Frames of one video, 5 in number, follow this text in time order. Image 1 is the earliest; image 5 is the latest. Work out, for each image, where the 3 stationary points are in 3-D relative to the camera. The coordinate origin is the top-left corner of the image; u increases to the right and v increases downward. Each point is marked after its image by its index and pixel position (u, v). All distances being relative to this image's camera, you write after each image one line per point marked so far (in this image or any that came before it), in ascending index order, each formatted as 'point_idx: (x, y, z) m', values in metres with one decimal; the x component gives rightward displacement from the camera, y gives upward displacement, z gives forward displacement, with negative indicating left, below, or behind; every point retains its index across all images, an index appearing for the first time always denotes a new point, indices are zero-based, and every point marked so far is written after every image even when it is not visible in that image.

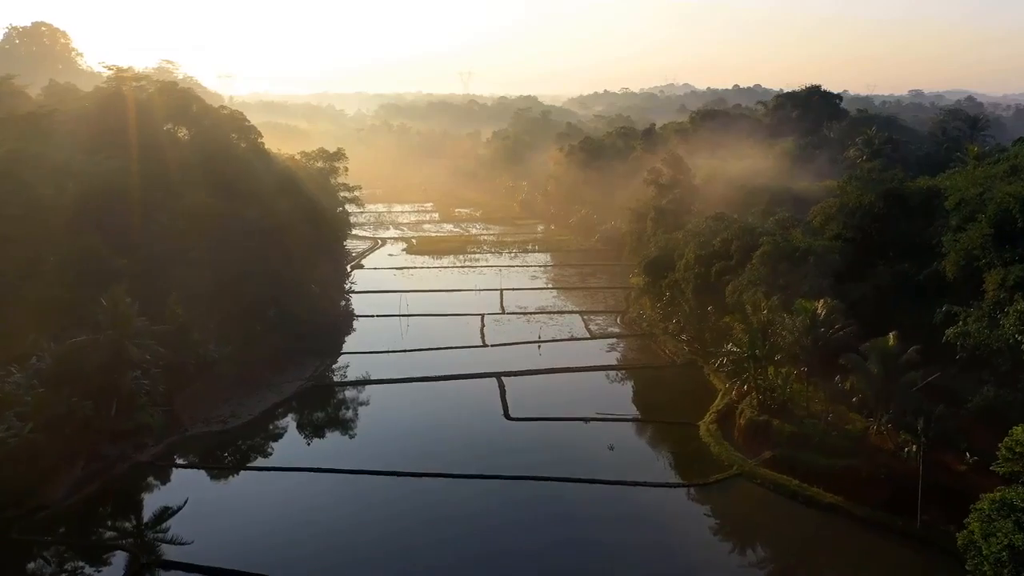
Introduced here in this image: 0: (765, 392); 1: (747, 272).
0: (+6.2, -2.6, +17.1) m
1: (+6.5, +0.5, +19.5) m
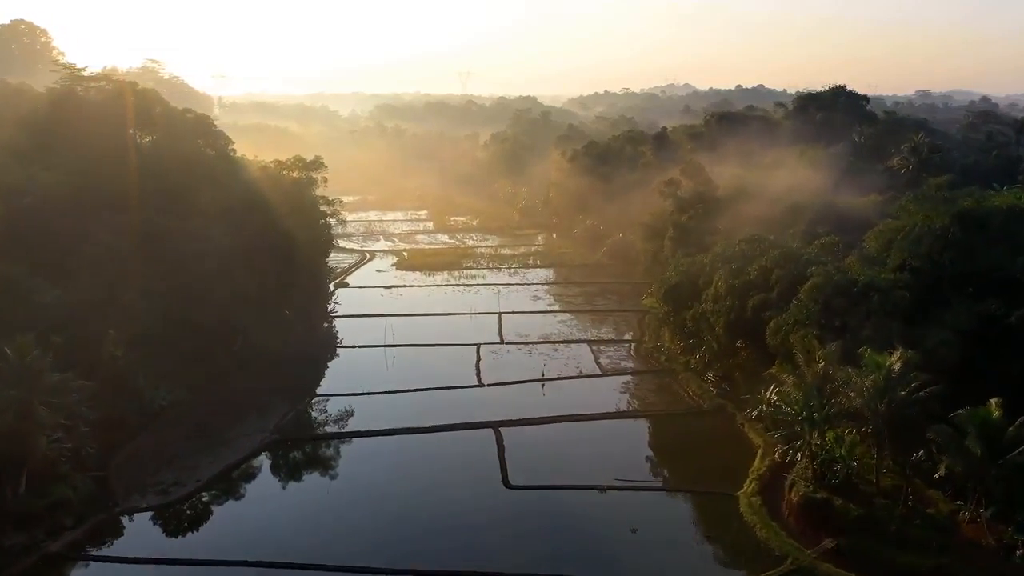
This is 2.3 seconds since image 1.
0: (+6.2, -3.5, +13.9) m
1: (+6.5, -0.5, +16.3) m
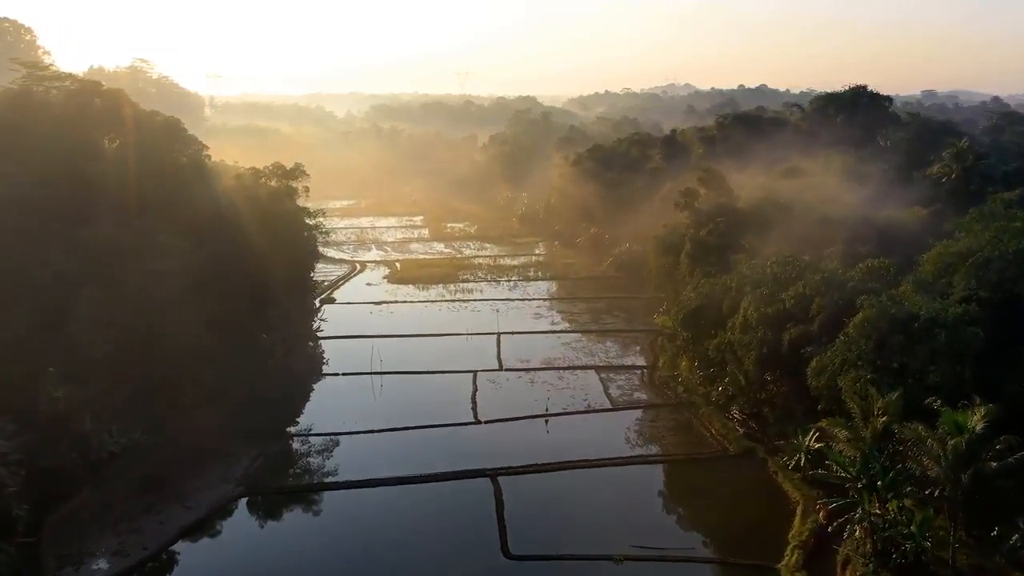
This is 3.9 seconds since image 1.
0: (+6.2, -4.2, +11.6) m
1: (+6.5, -1.1, +14.0) m
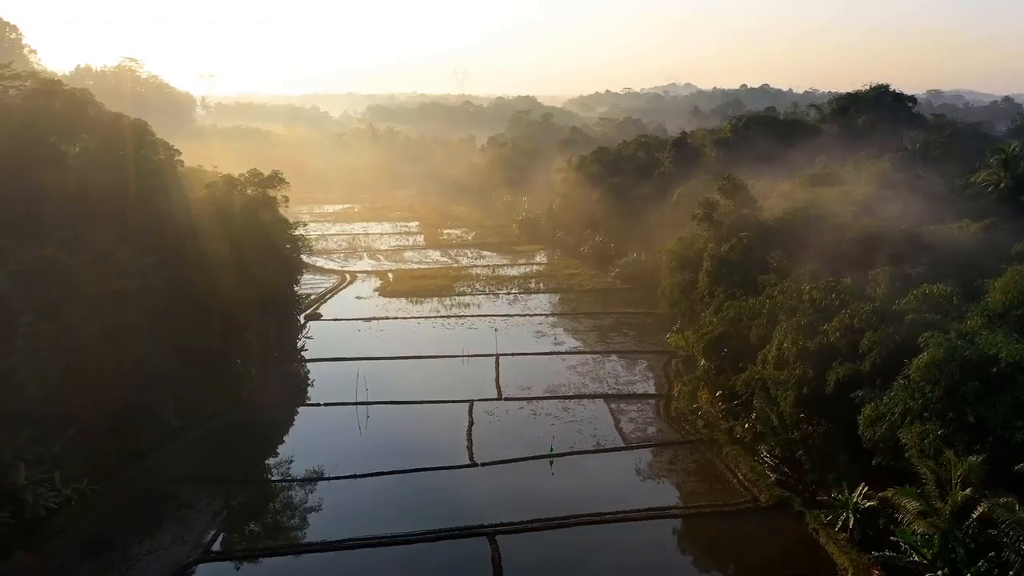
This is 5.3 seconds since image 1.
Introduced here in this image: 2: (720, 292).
0: (+6.2, -4.7, +9.5) m
1: (+6.6, -1.7, +11.9) m
2: (+5.4, -0.1, +18.2) m
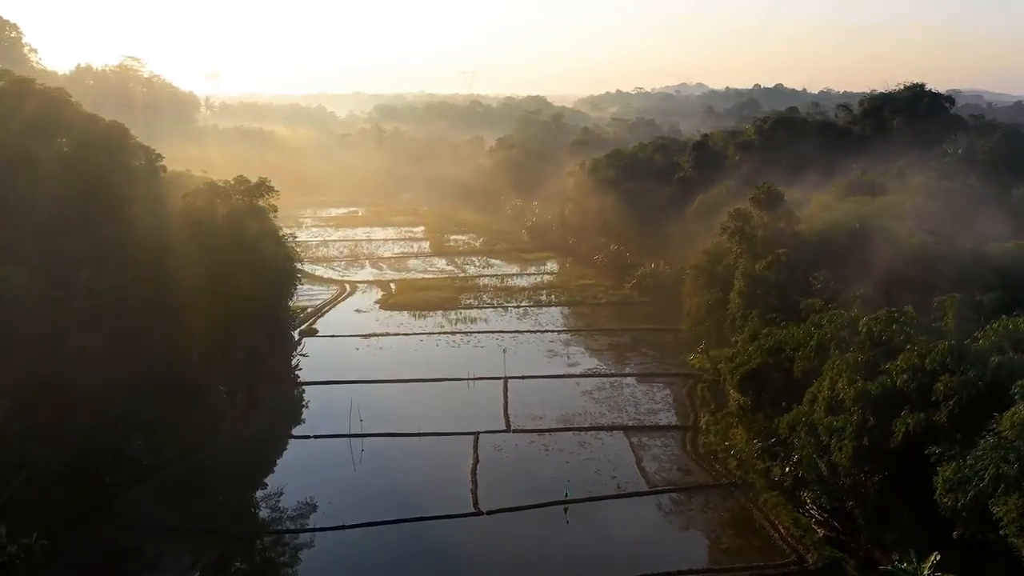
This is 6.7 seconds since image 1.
0: (+6.3, -5.3, +7.5) m
1: (+6.7, -2.3, +9.9) m
2: (+5.6, -0.6, +16.2) m
